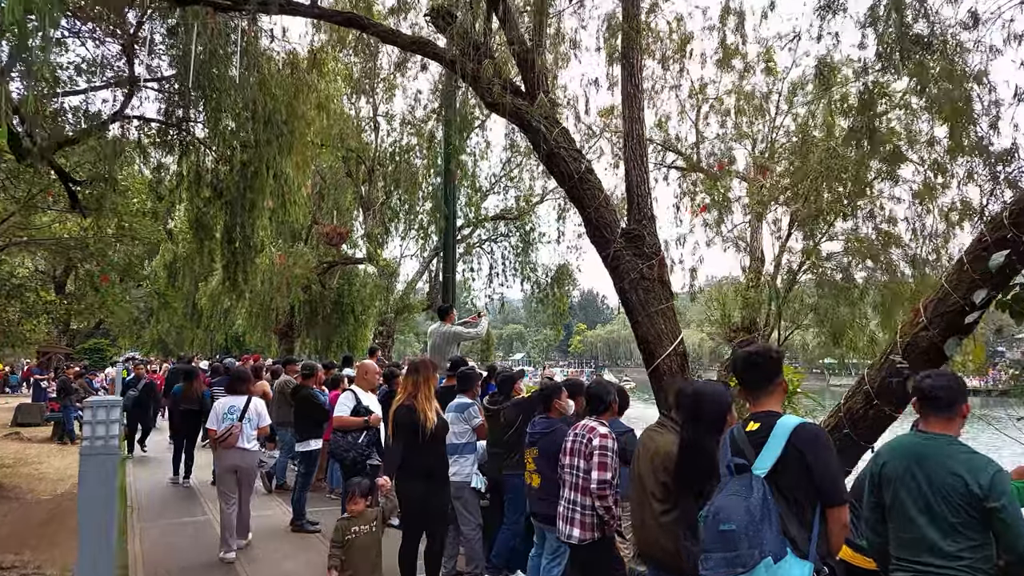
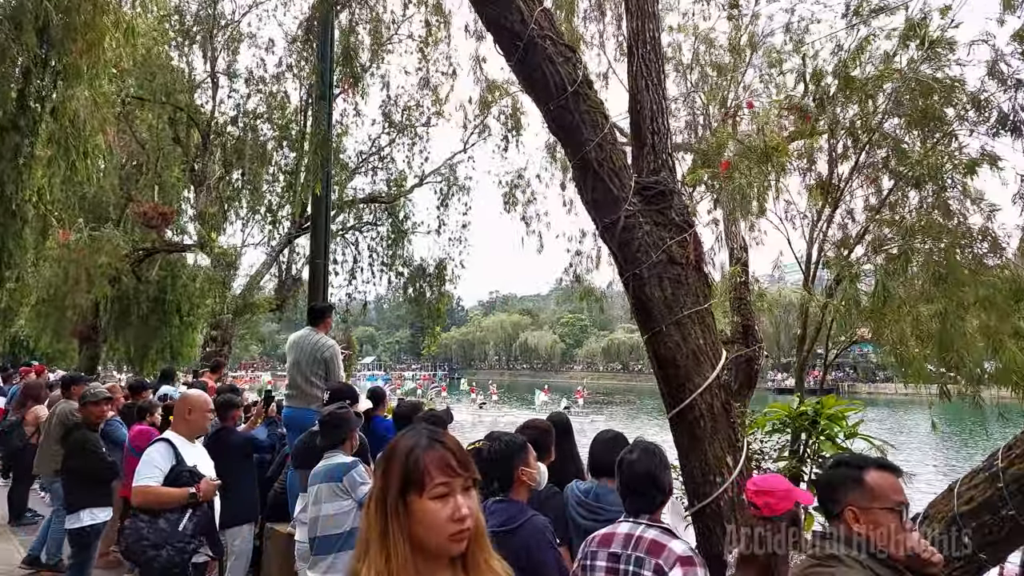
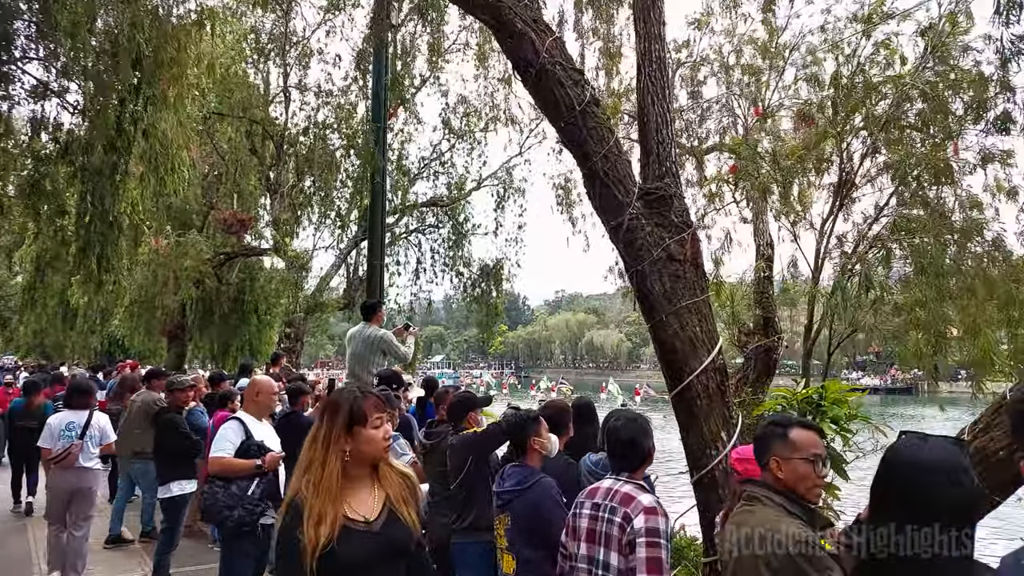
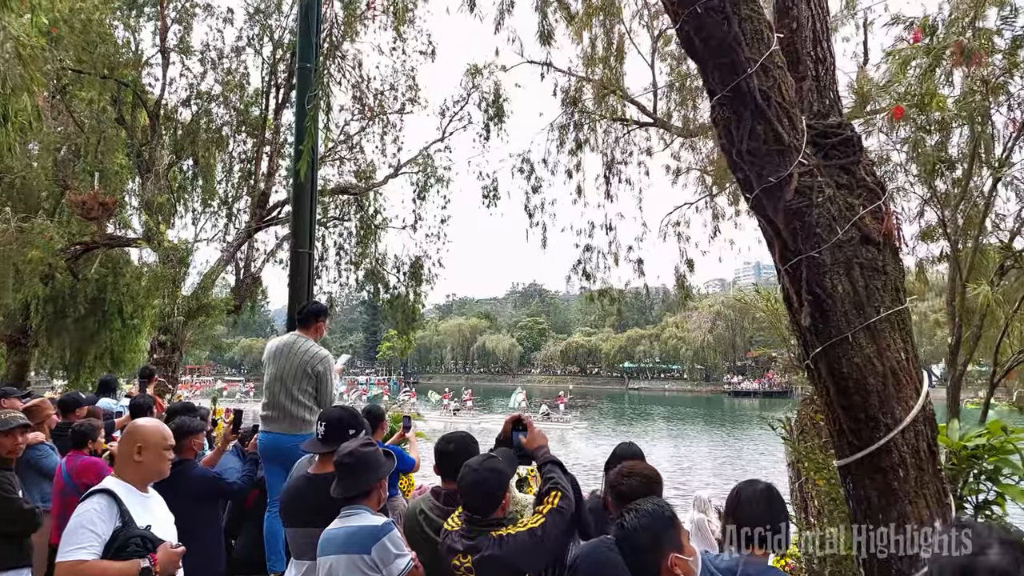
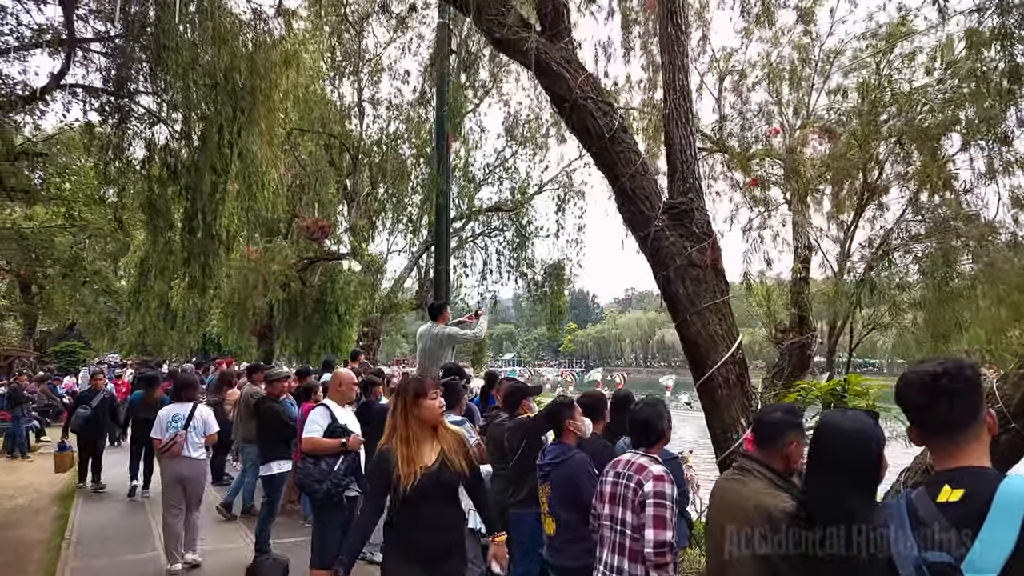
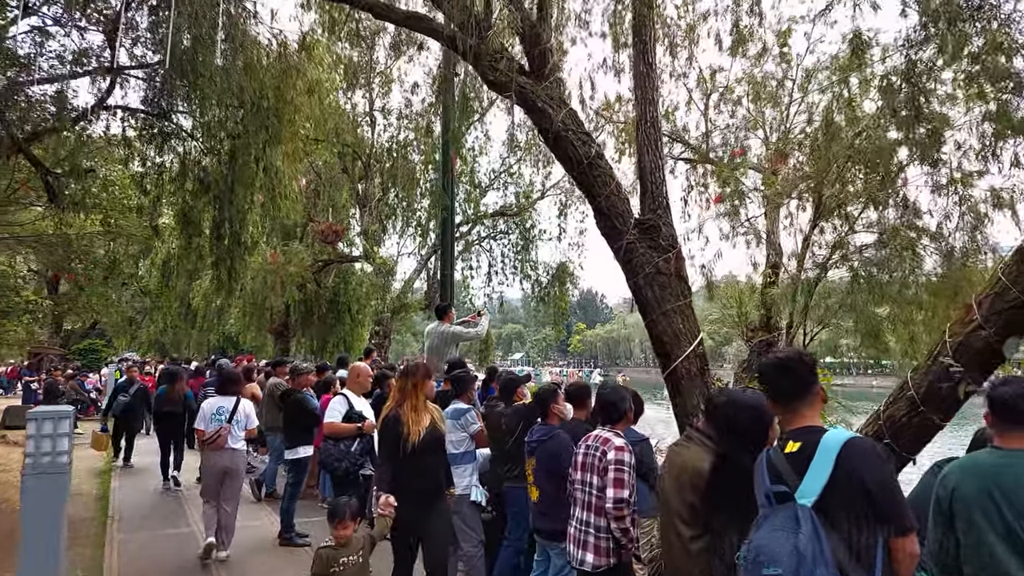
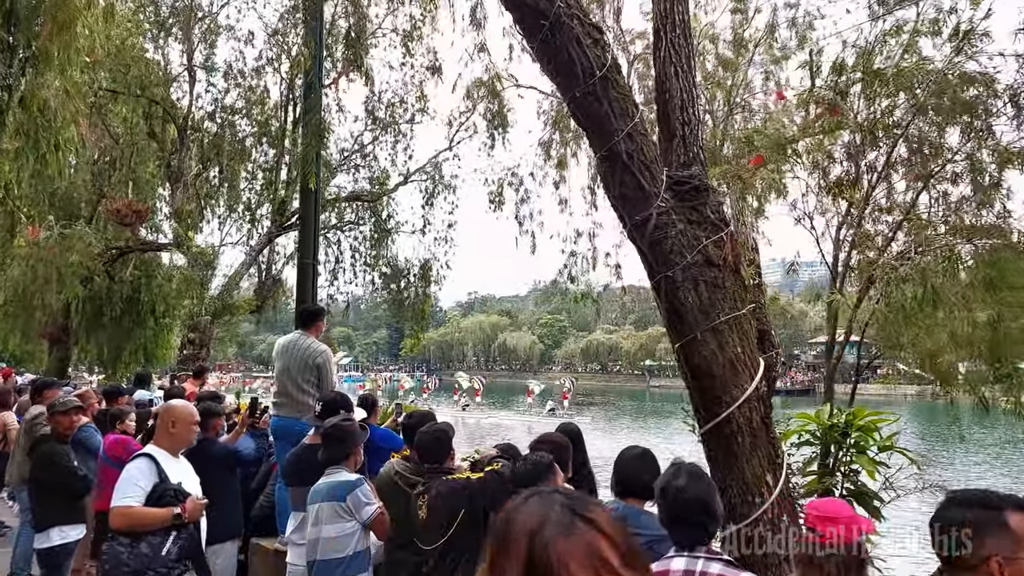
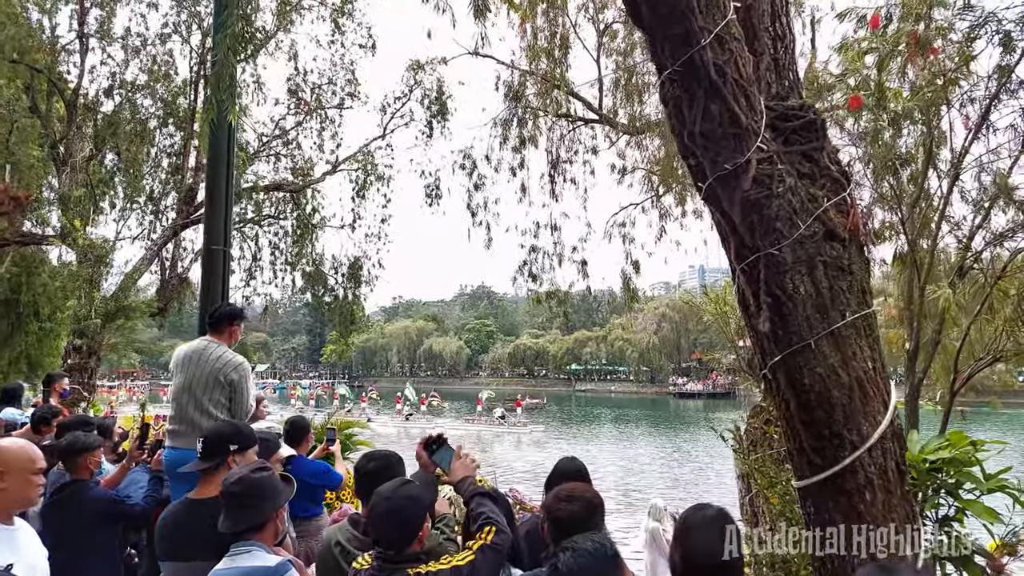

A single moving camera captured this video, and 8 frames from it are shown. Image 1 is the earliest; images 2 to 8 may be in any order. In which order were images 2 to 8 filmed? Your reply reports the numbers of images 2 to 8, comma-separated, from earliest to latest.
6, 5, 3, 2, 7, 4, 8
